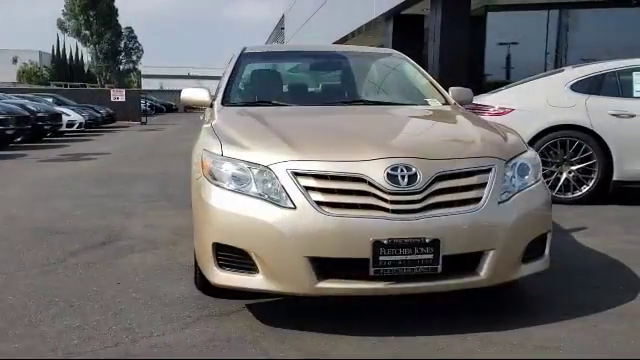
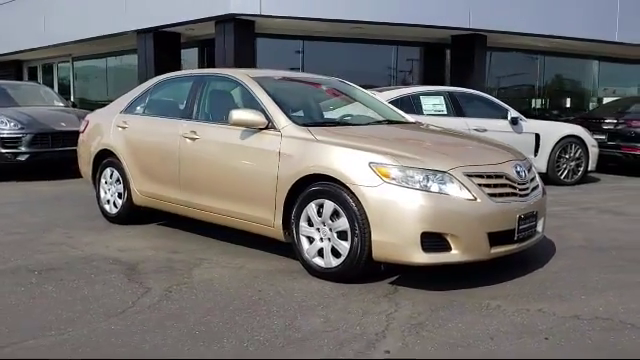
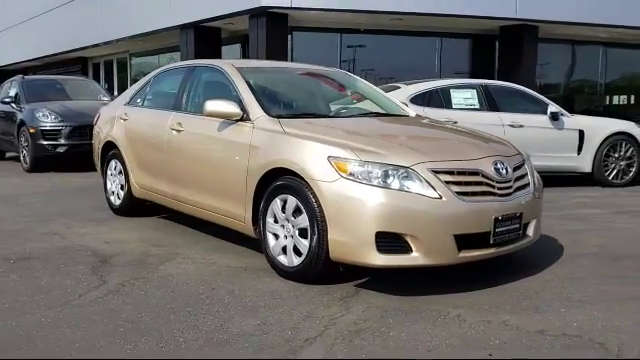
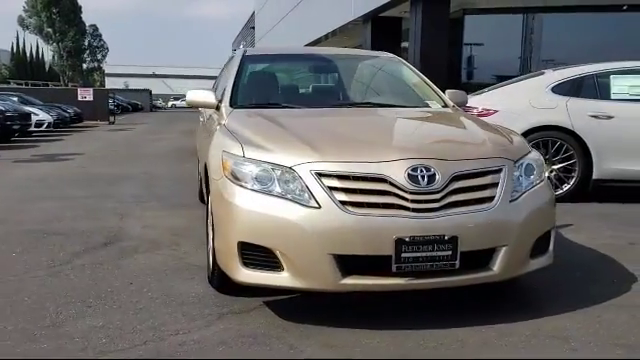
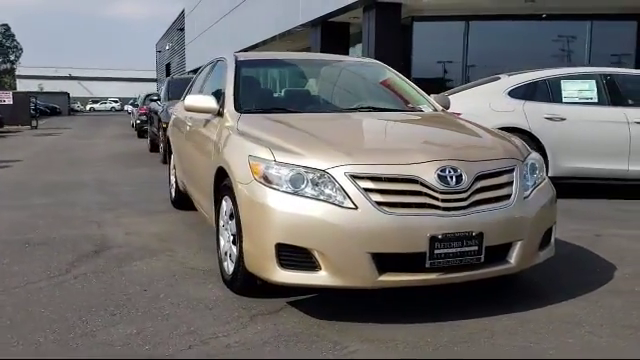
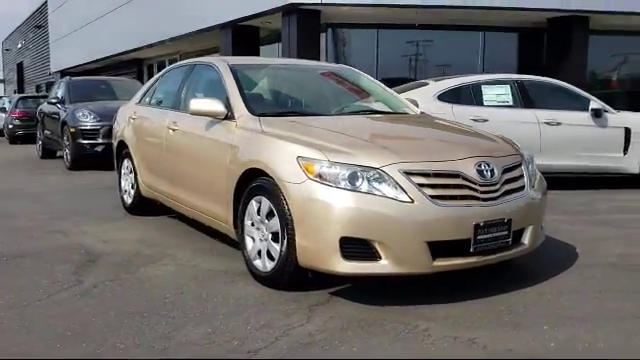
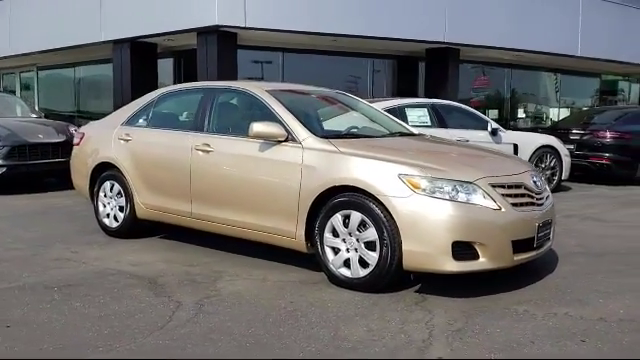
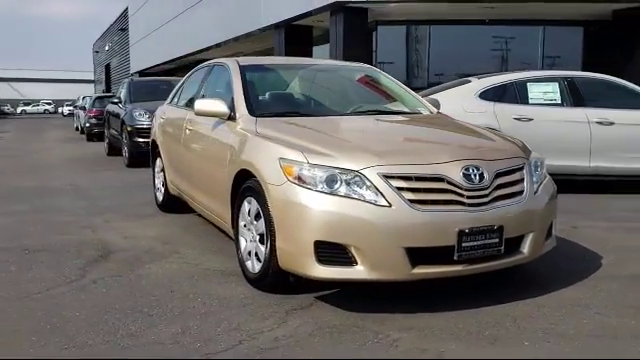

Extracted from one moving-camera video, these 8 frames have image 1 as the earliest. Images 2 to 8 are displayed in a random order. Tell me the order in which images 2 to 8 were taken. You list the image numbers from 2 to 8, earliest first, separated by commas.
4, 5, 8, 6, 3, 2, 7
